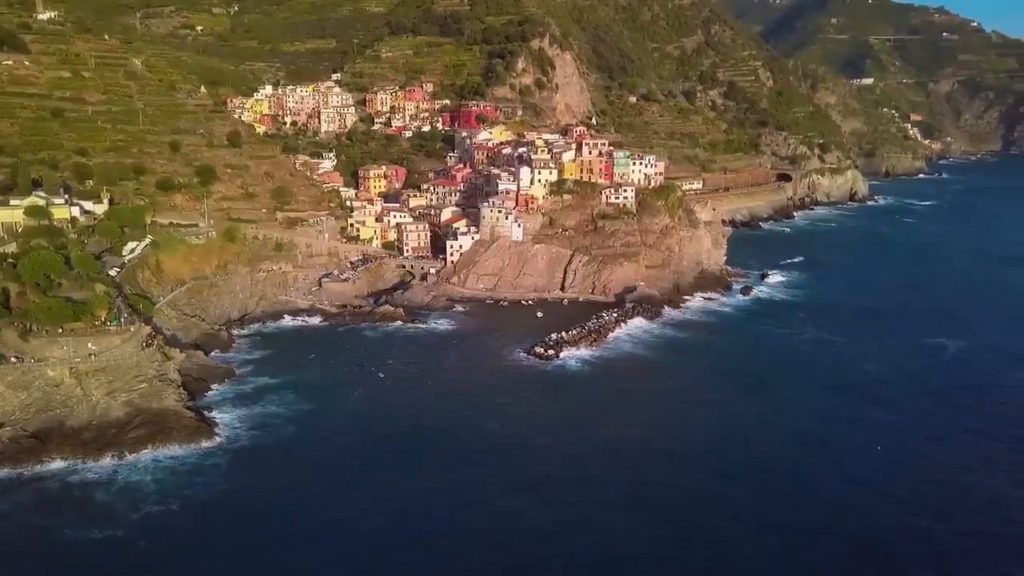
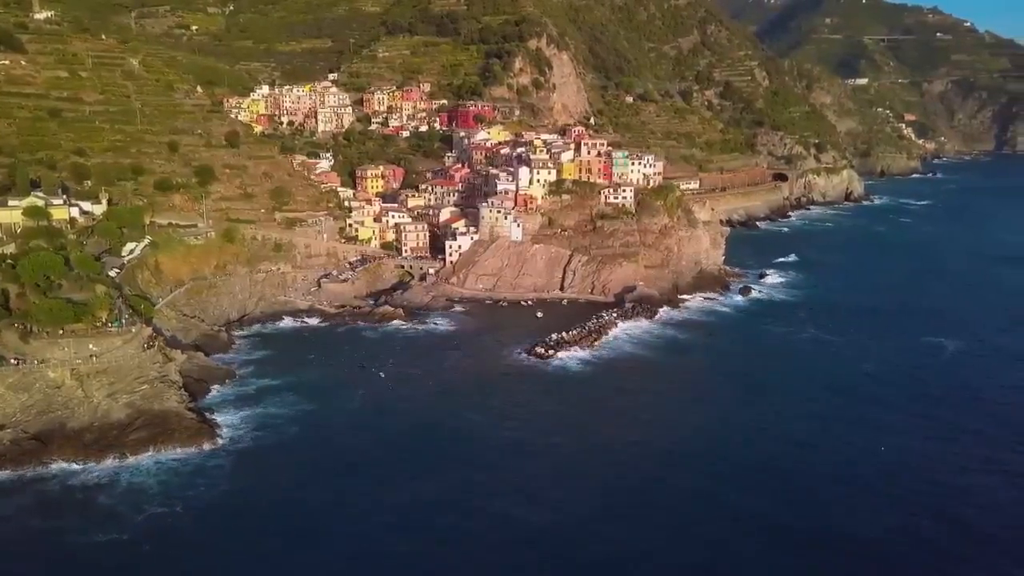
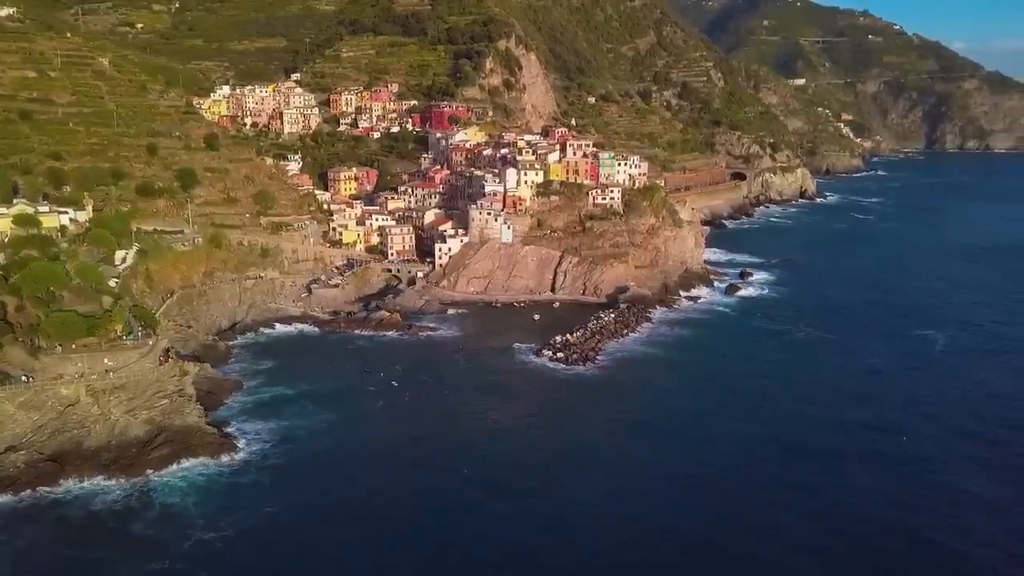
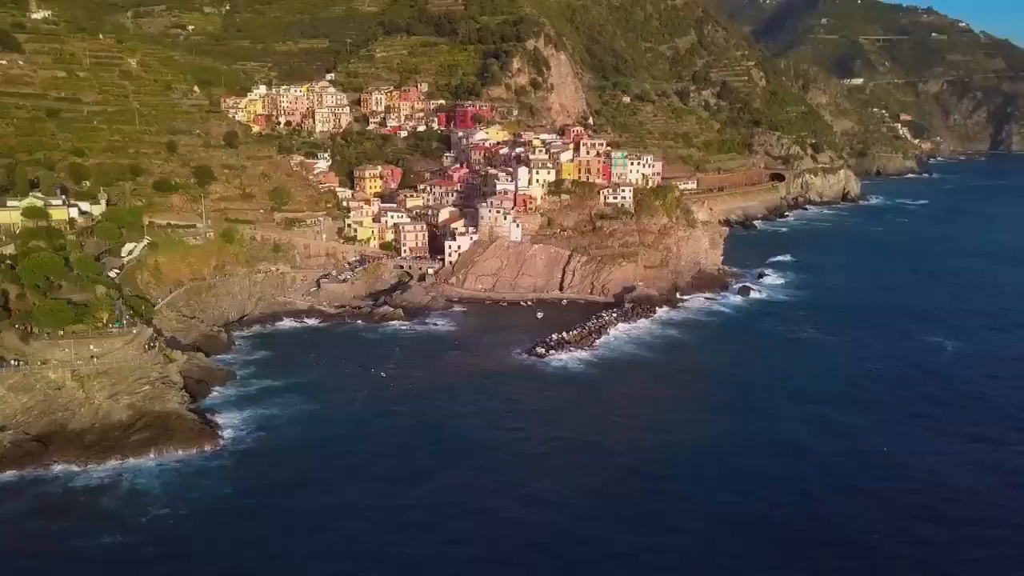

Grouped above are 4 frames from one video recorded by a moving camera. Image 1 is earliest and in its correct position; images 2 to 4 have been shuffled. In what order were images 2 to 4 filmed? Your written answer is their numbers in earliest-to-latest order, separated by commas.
2, 4, 3
